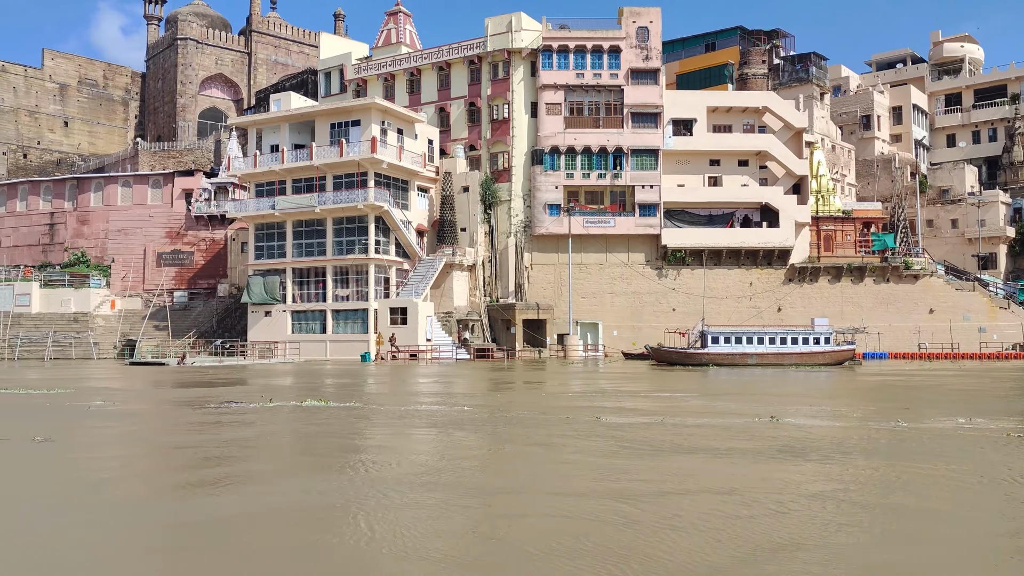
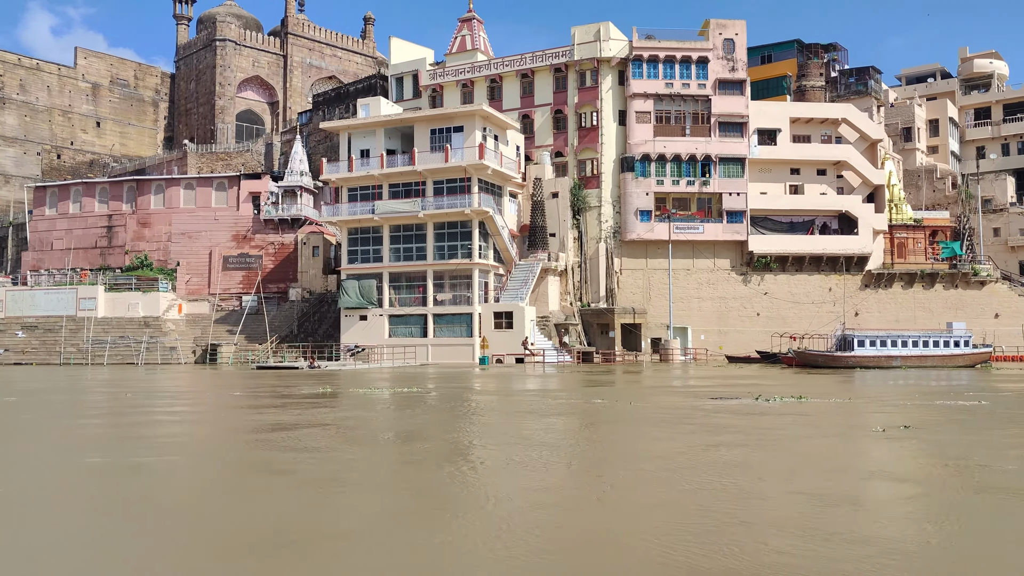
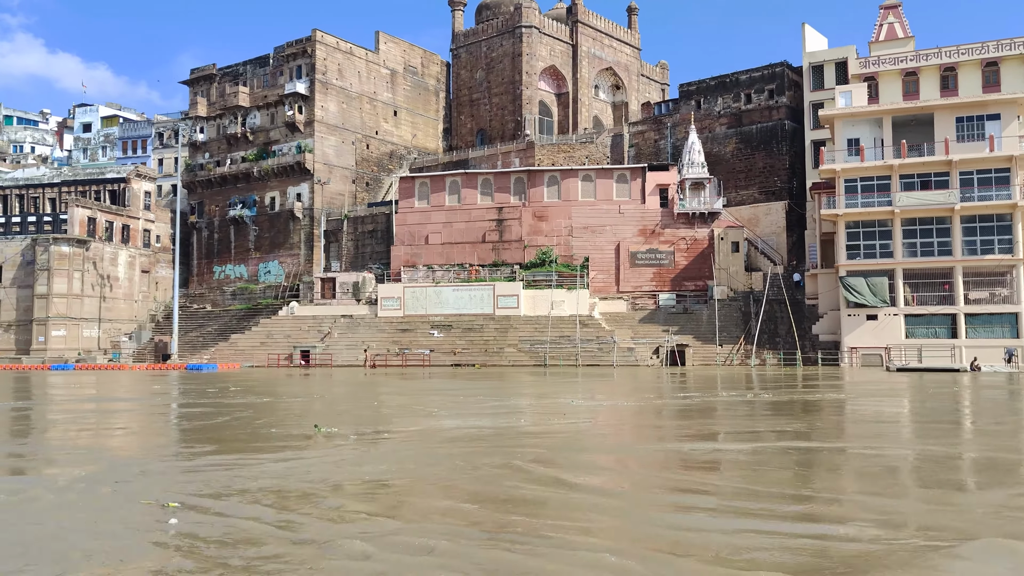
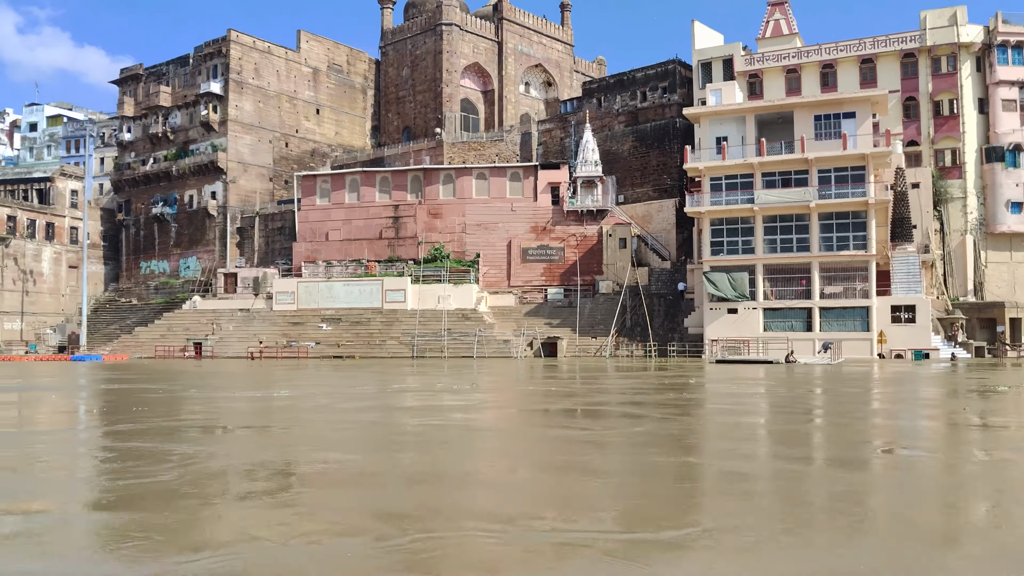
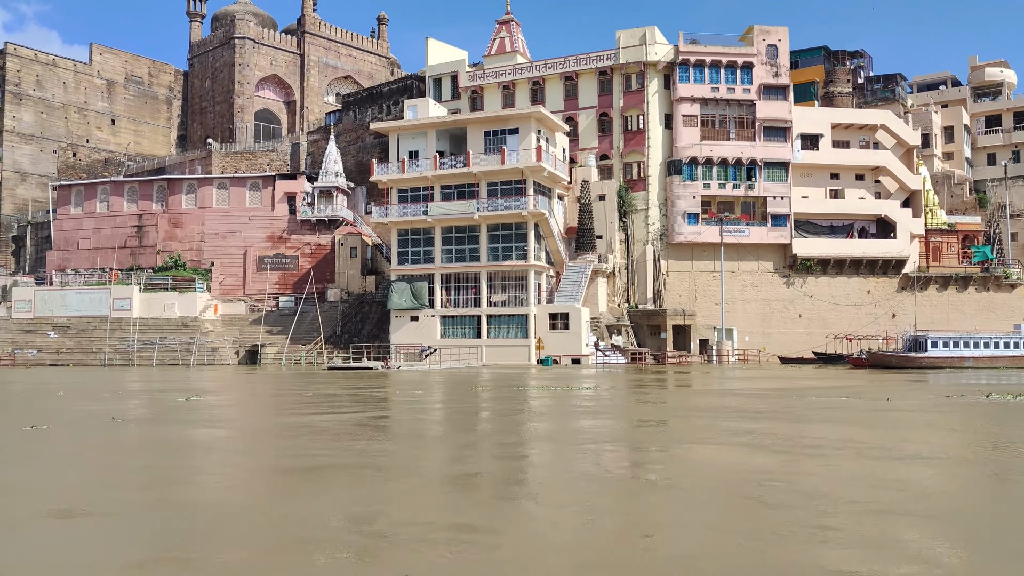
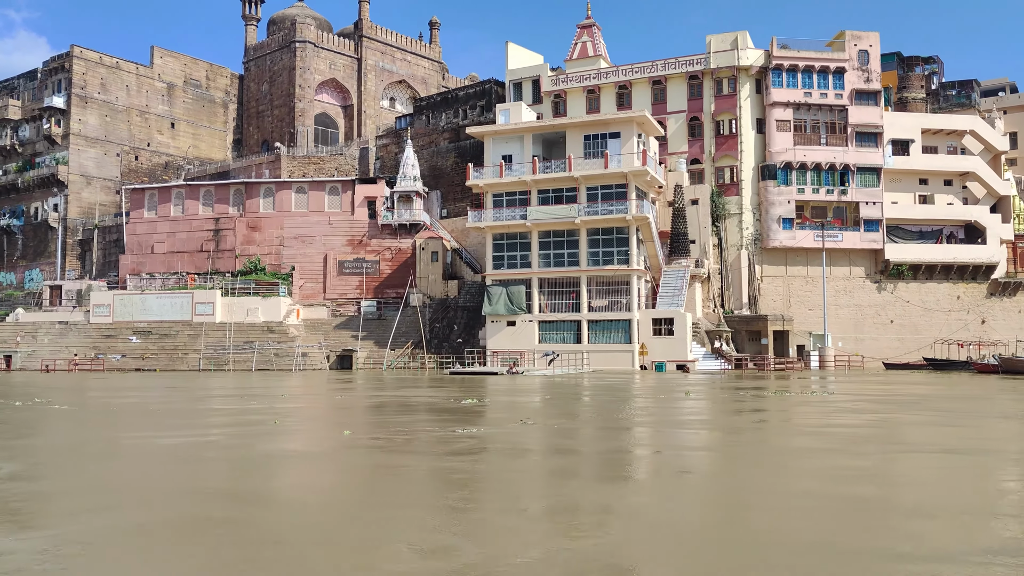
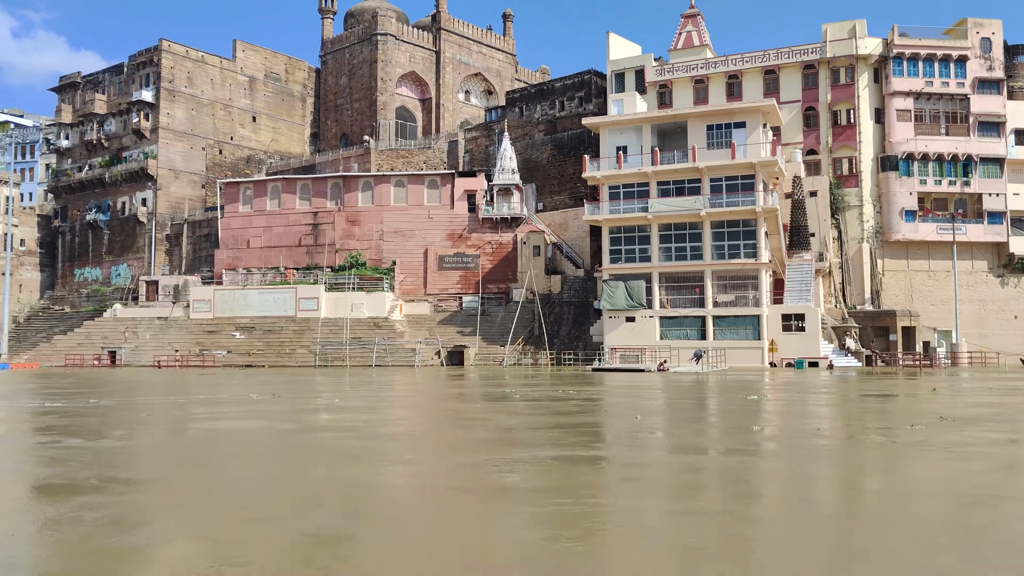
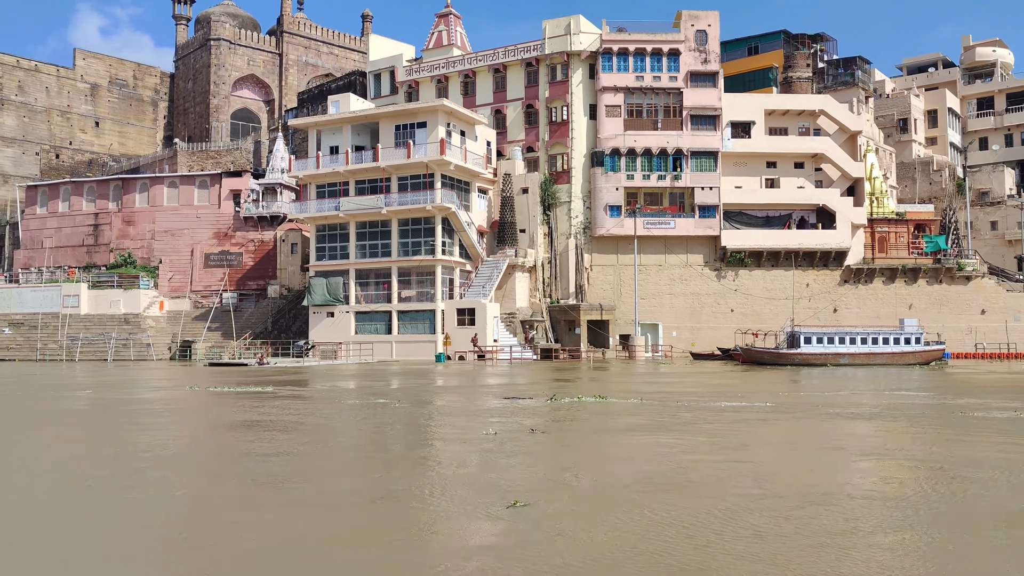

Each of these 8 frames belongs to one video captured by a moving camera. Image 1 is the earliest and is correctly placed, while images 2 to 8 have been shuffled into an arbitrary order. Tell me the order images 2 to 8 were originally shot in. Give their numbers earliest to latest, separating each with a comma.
8, 2, 5, 6, 7, 4, 3
